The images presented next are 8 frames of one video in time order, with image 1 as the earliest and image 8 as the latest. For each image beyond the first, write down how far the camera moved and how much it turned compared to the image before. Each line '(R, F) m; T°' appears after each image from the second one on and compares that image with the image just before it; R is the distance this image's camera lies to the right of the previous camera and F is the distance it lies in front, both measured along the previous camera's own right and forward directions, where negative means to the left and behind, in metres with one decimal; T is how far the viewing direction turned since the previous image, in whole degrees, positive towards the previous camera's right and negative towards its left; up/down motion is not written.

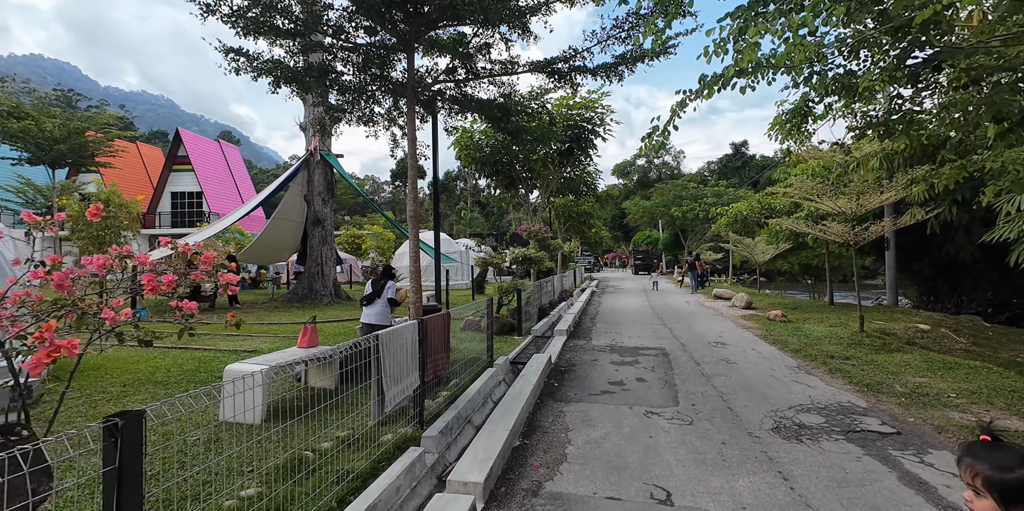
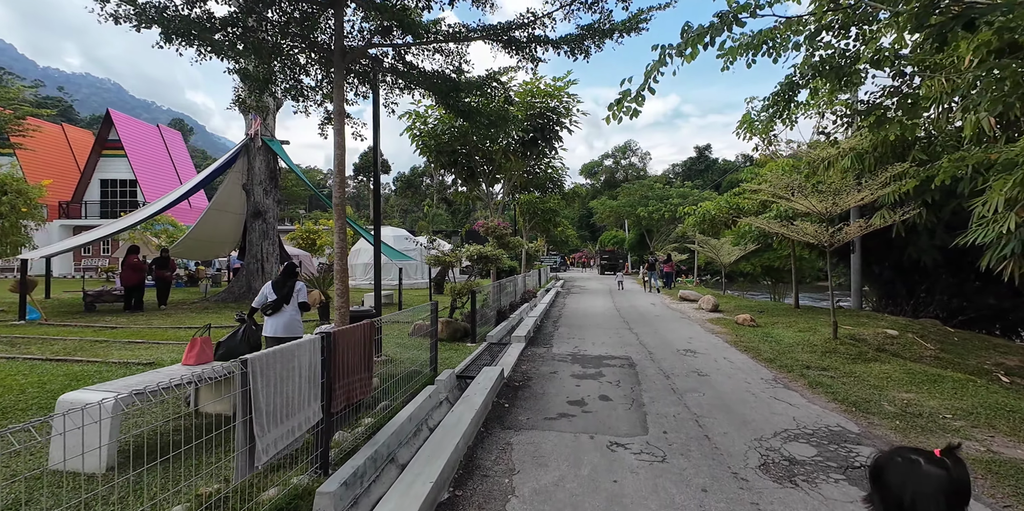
(+0.2, +0.8) m; +4°
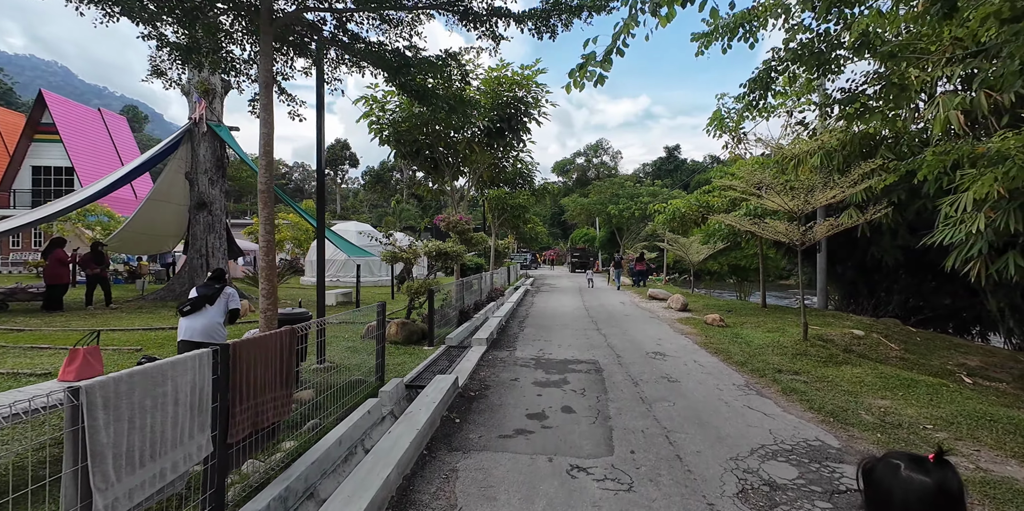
(+0.2, +0.5) m; +3°
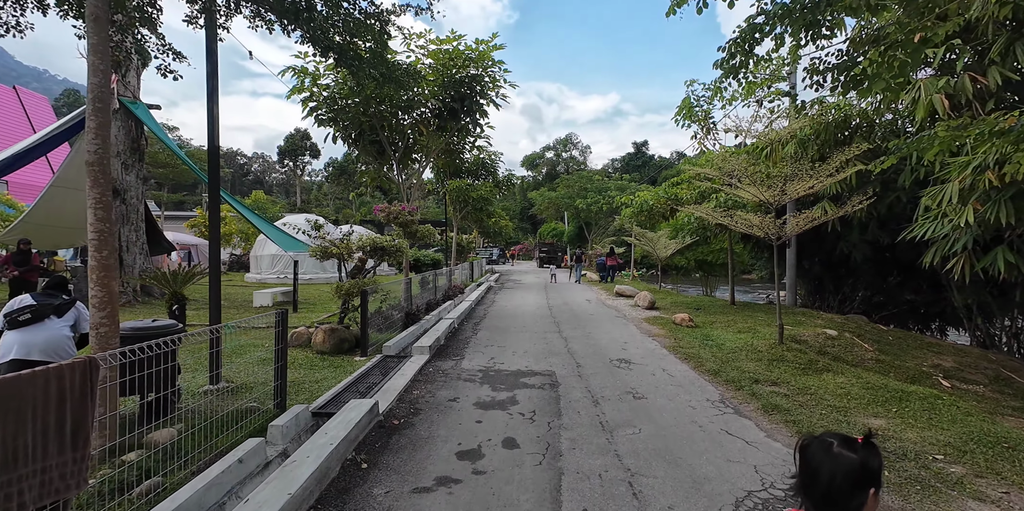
(+0.3, +0.9) m; +4°
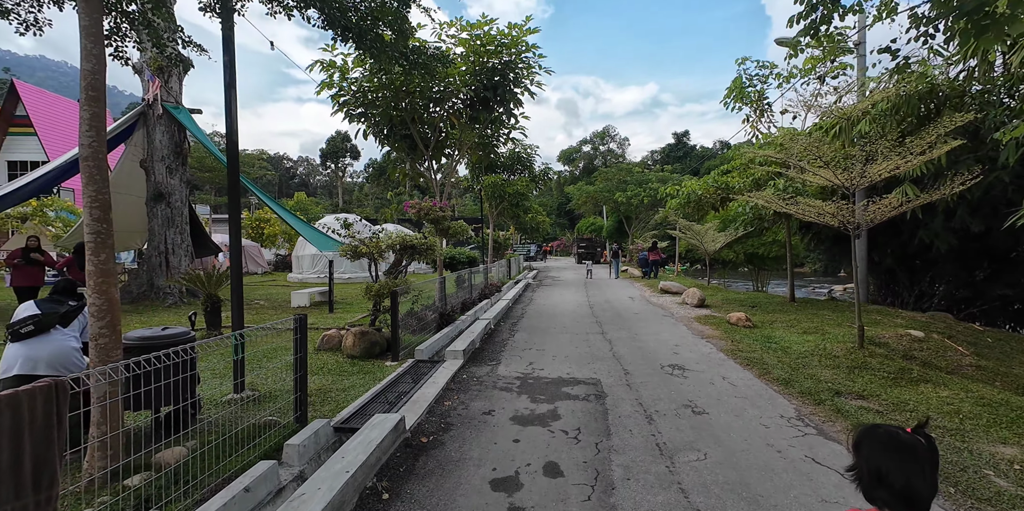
(0.0, +0.5) m; -5°
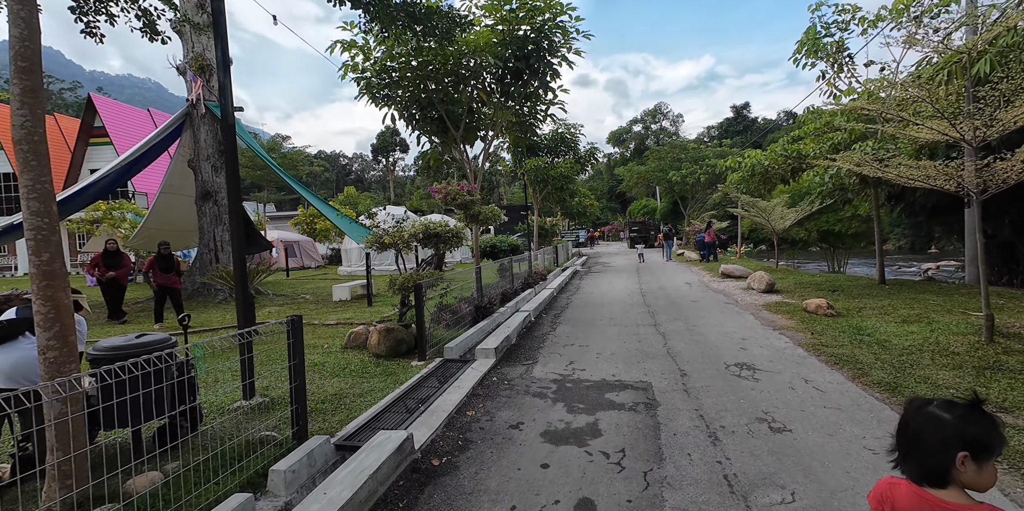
(+0.2, +0.7) m; -6°
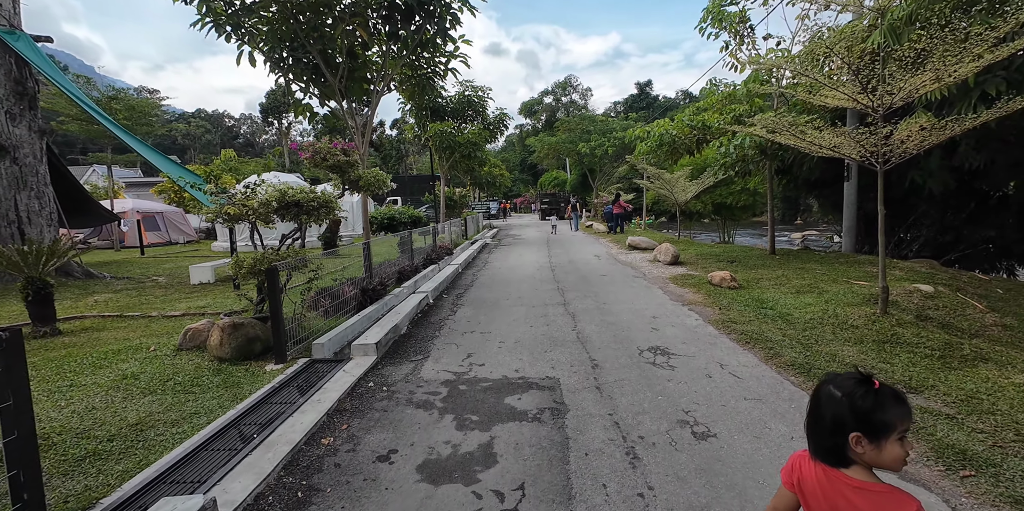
(+0.3, +0.8) m; +11°
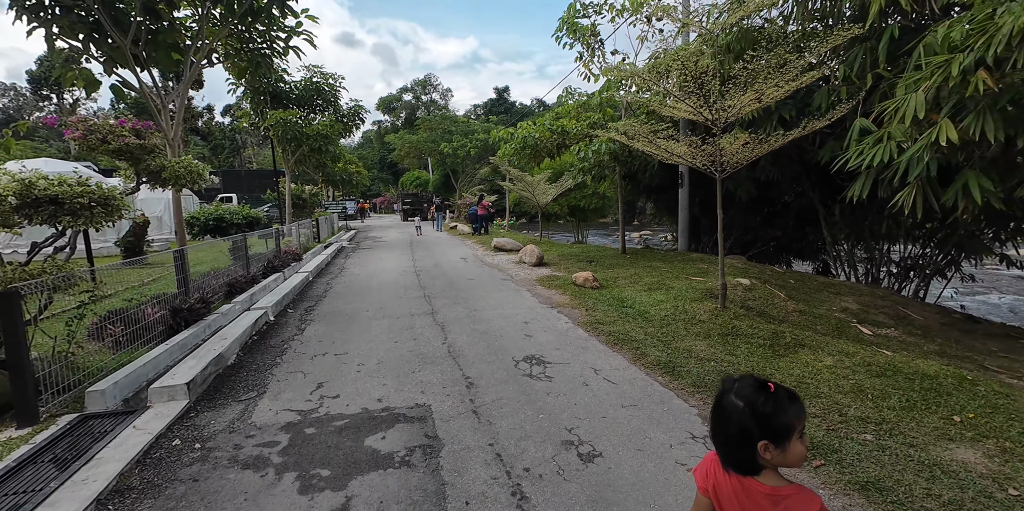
(0.0, +0.4) m; +17°
